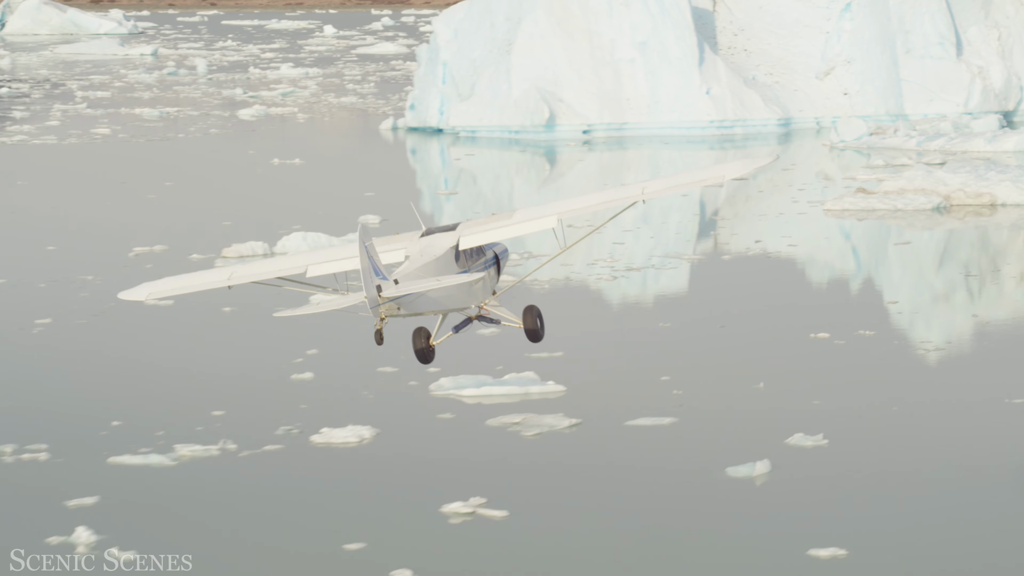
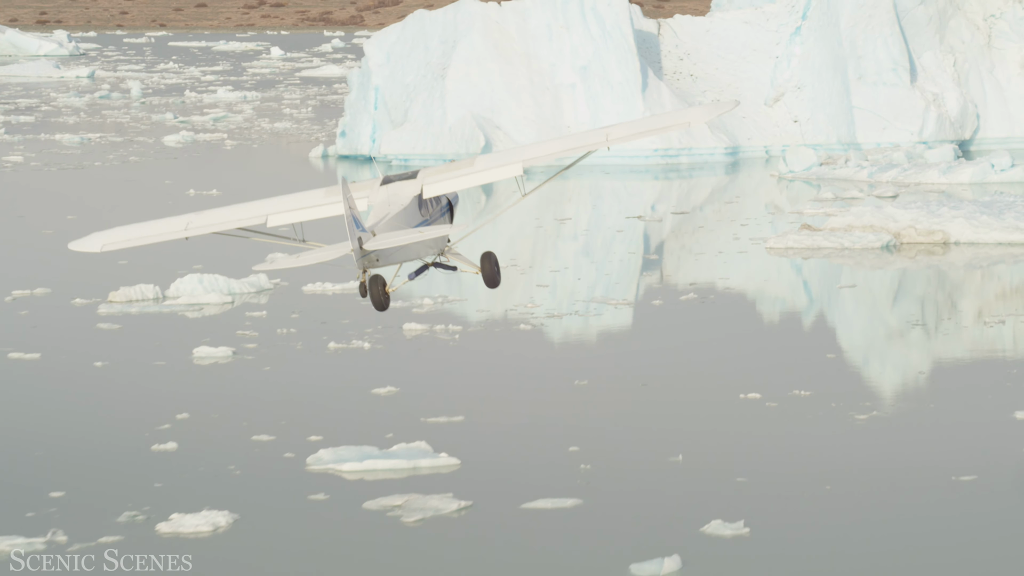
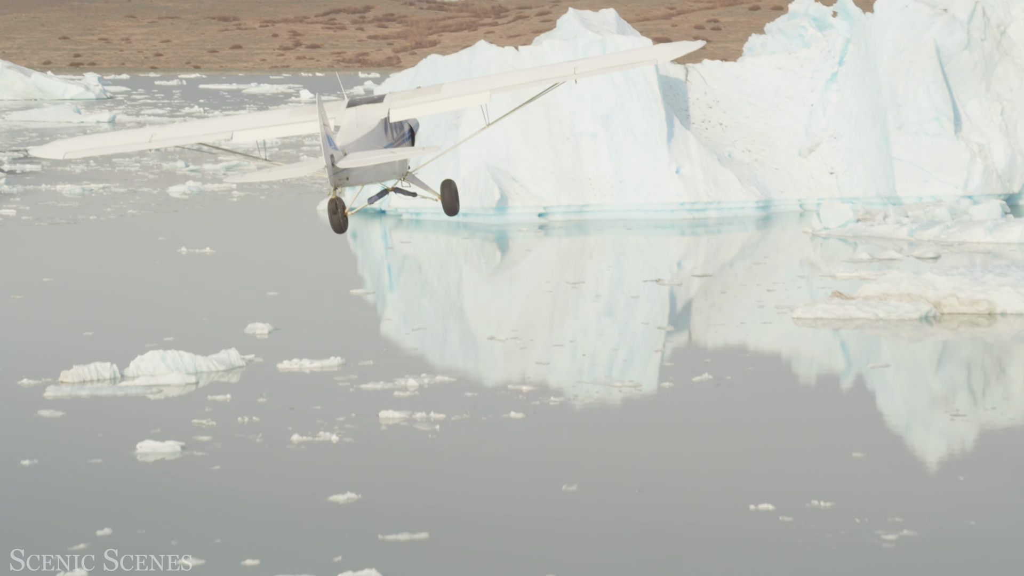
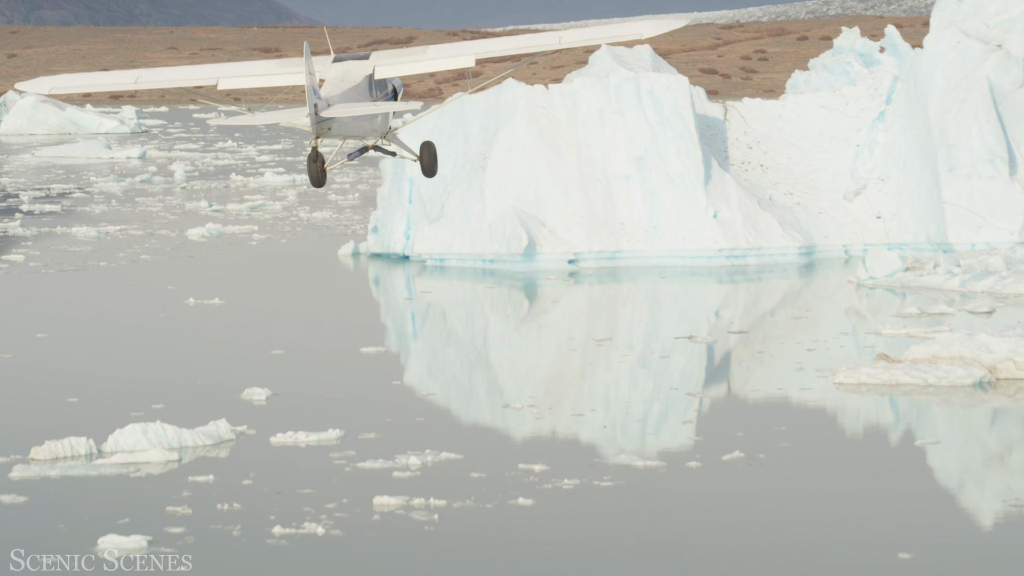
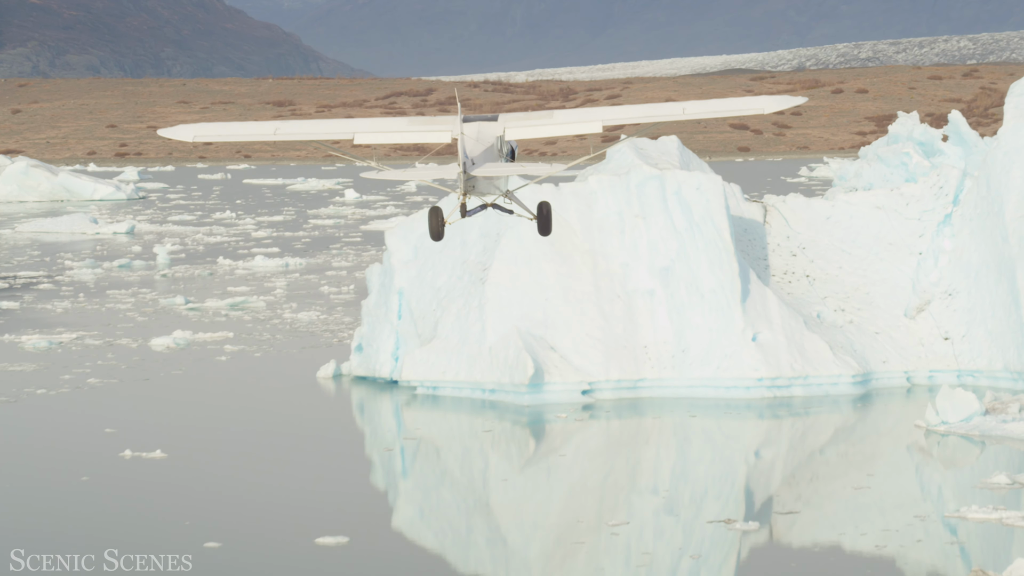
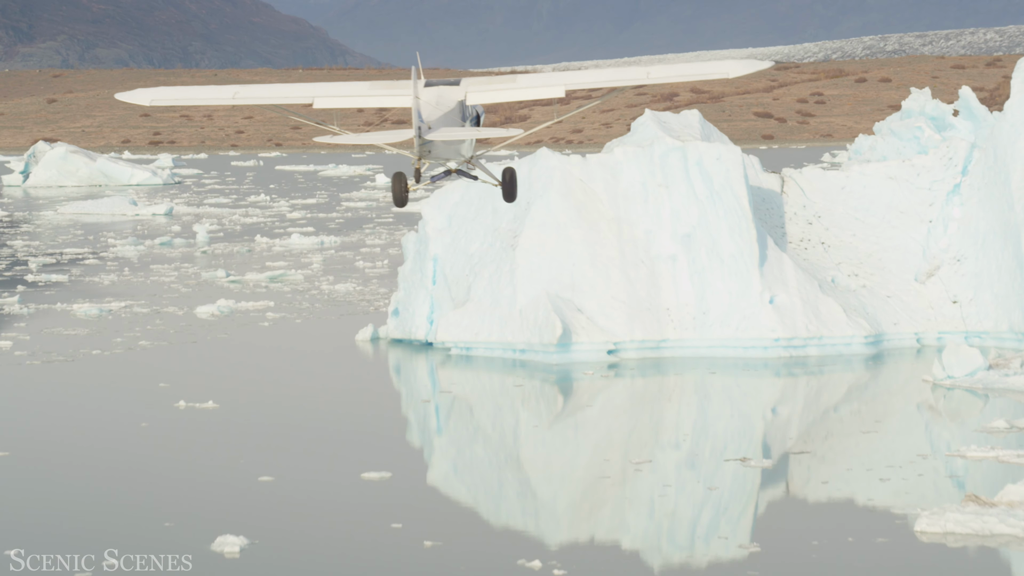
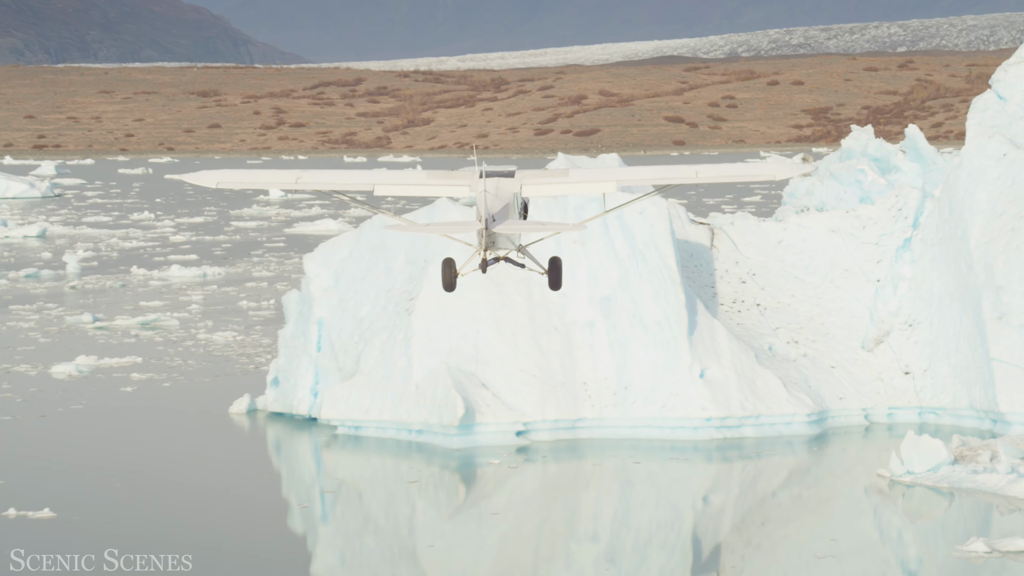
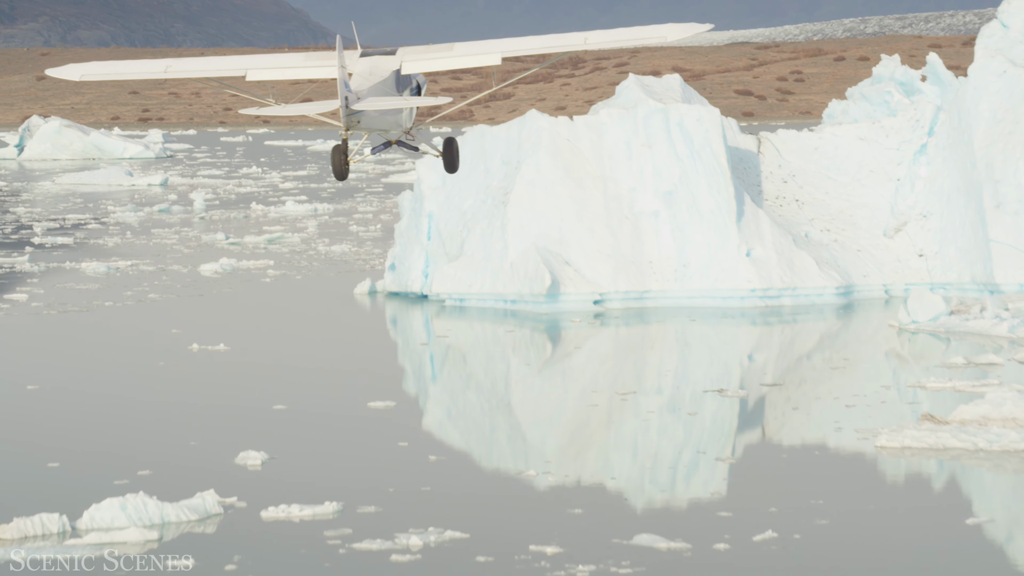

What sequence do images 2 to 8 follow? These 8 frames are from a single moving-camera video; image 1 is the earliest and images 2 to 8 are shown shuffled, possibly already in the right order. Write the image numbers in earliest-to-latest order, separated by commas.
2, 3, 4, 8, 6, 5, 7
